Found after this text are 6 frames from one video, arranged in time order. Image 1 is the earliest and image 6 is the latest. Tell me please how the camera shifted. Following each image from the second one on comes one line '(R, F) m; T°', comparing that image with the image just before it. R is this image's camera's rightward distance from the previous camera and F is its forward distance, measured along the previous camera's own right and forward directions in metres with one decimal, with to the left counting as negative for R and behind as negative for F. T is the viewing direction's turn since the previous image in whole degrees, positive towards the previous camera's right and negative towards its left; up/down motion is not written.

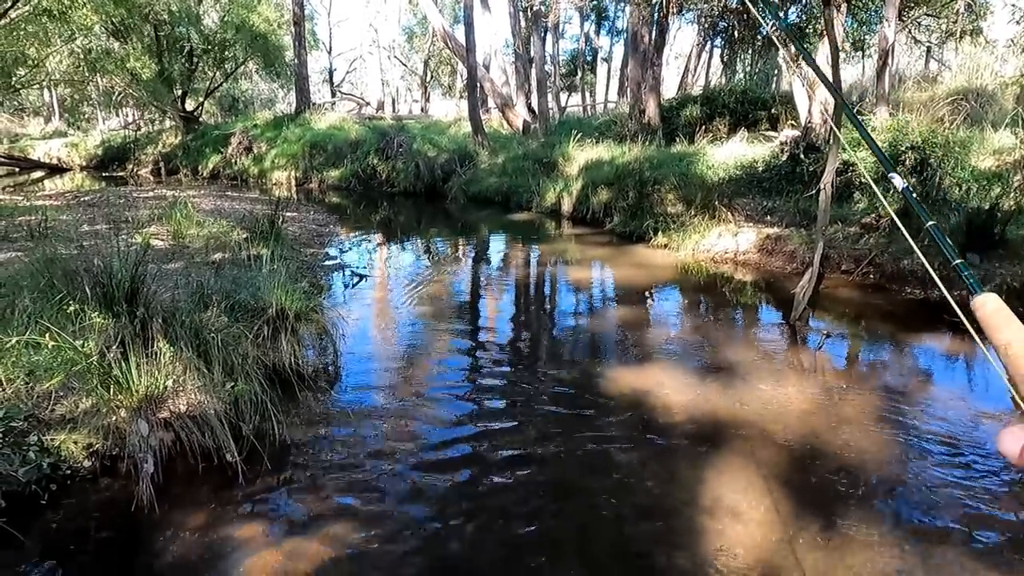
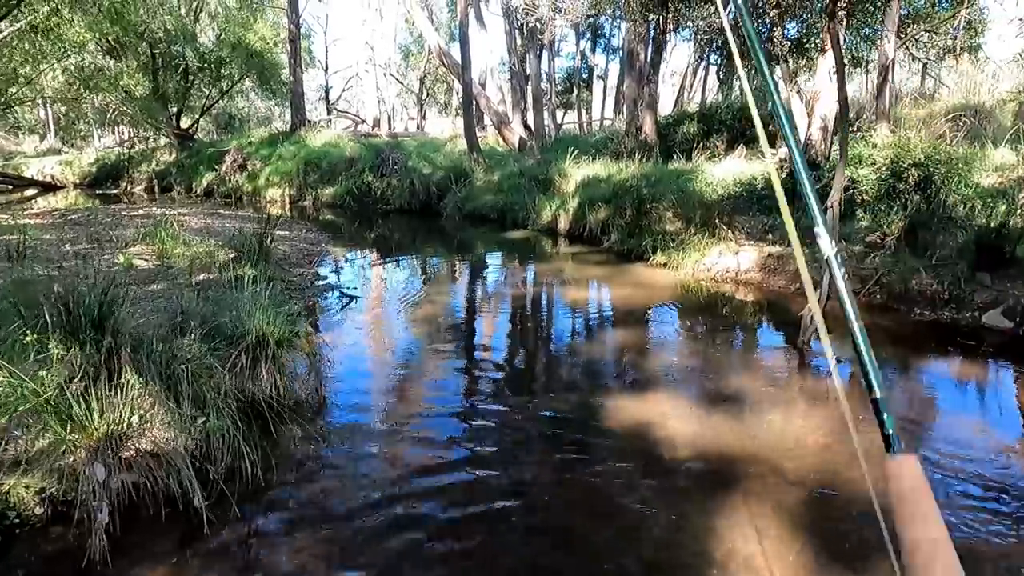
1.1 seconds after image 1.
(0.0, +0.2) m; 0°
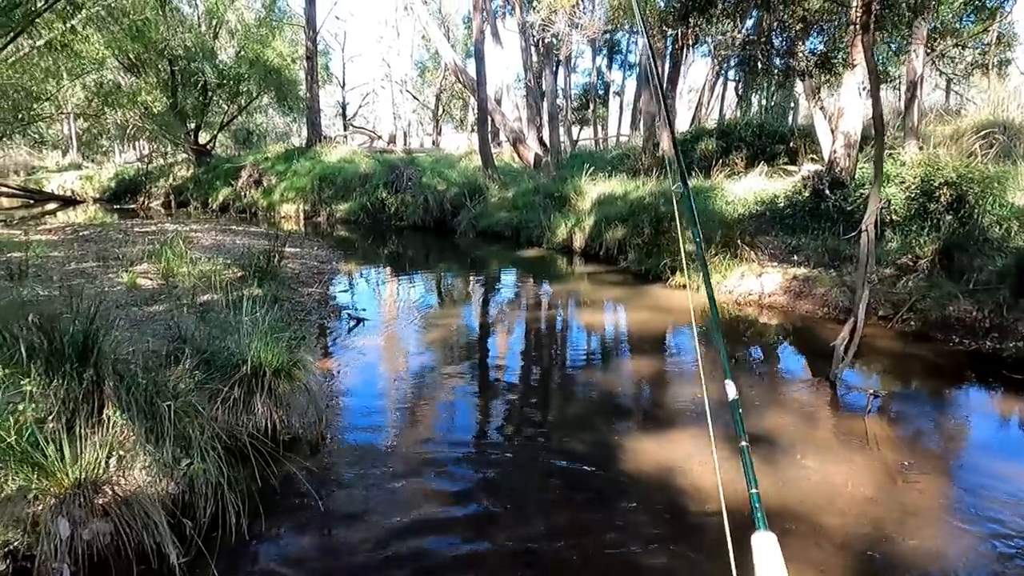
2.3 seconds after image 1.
(0.0, +0.3) m; -1°
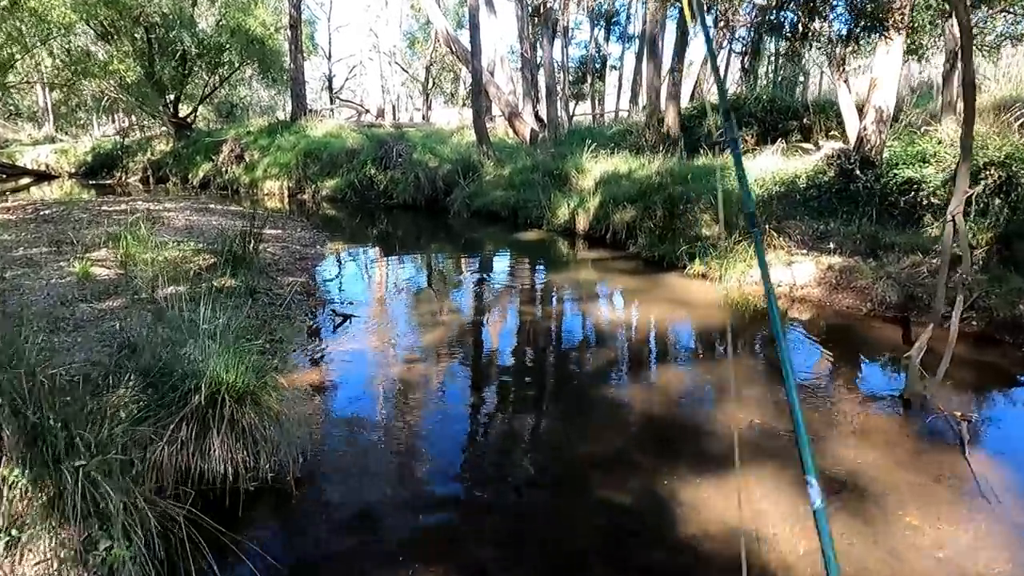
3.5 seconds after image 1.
(-0.2, +0.8) m; +1°
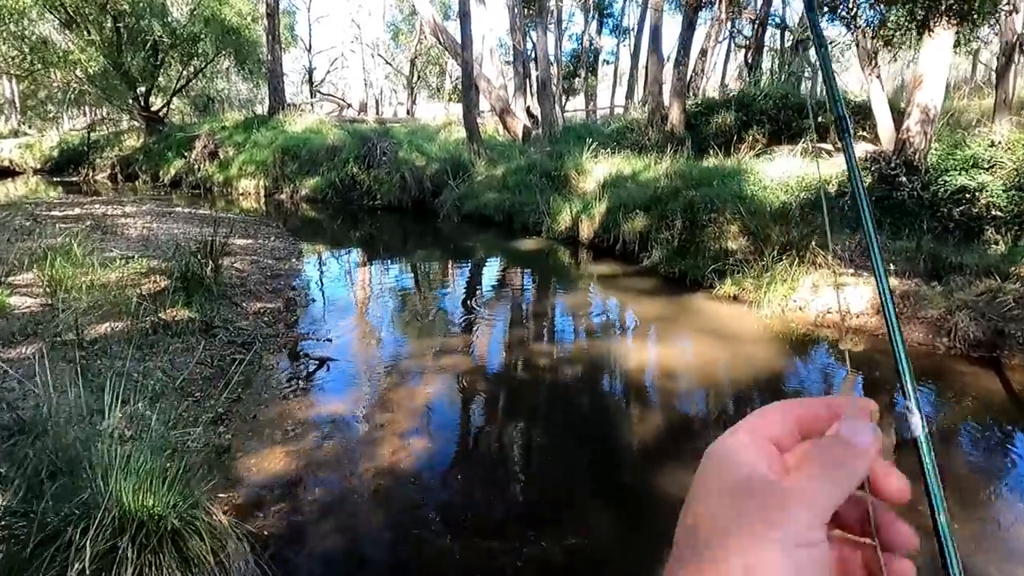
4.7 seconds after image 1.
(-0.2, +1.0) m; +1°
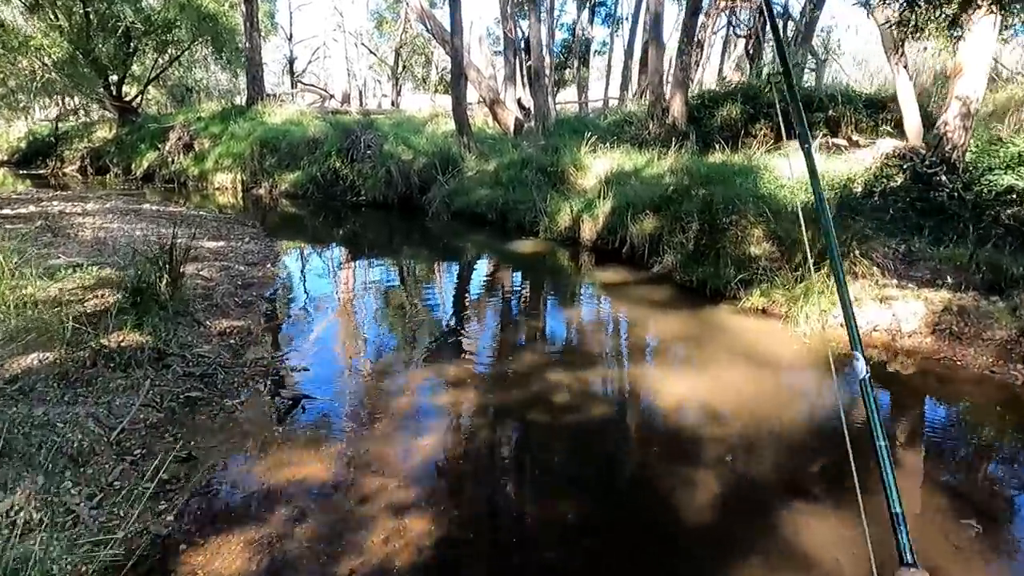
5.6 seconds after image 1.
(-0.2, +0.8) m; +1°
